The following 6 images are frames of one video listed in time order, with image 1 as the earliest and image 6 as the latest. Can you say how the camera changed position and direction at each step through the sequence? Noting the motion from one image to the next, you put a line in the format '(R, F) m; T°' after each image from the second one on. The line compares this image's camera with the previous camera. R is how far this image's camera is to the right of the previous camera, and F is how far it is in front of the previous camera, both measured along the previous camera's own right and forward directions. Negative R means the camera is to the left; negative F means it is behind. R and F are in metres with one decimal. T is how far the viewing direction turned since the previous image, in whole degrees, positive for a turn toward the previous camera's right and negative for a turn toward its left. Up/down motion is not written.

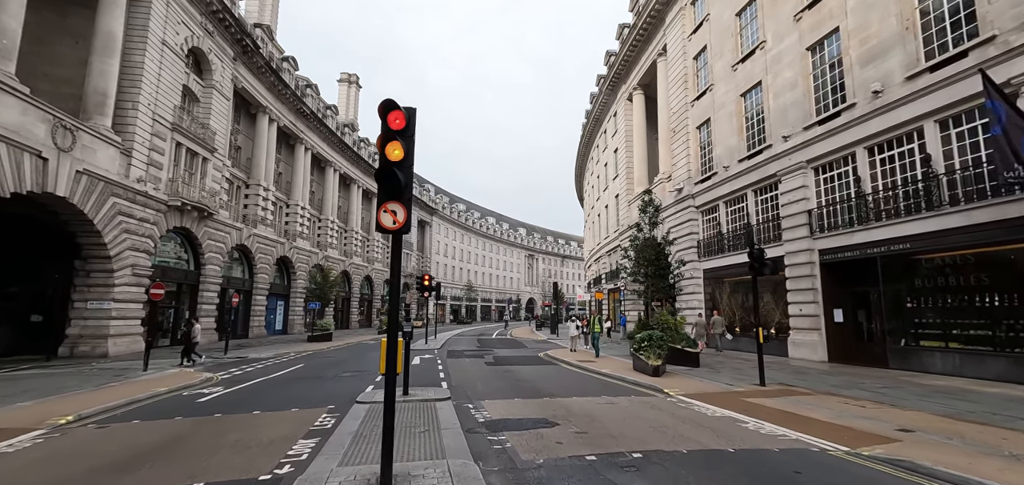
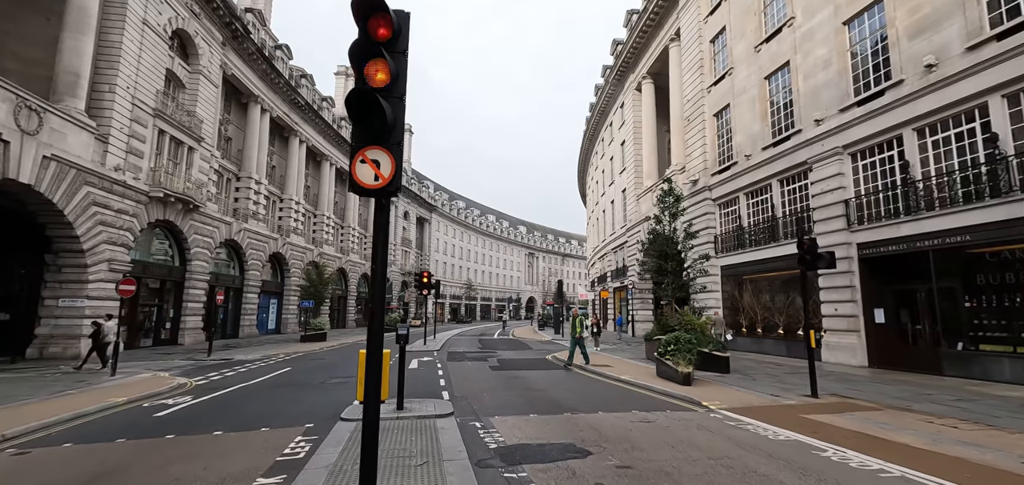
(-0.3, +1.4) m; 0°
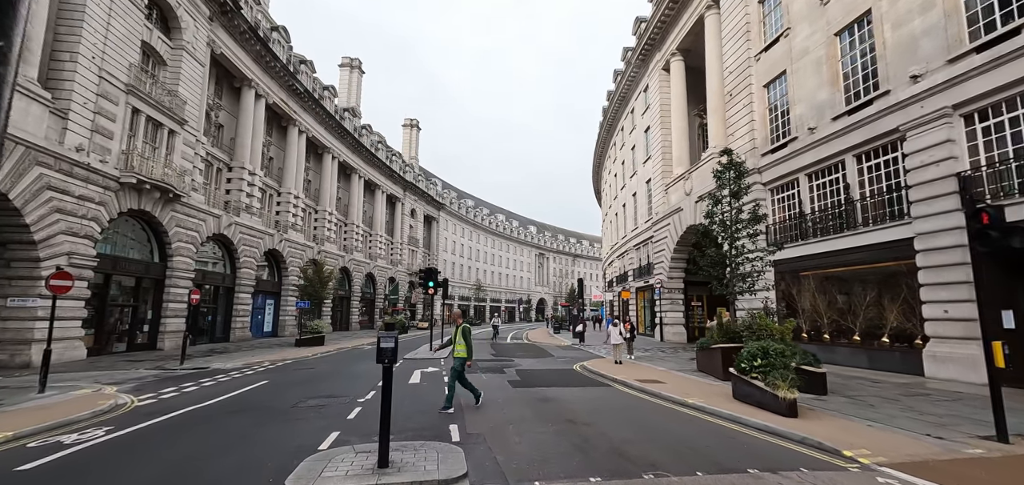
(-0.4, +2.8) m; -1°
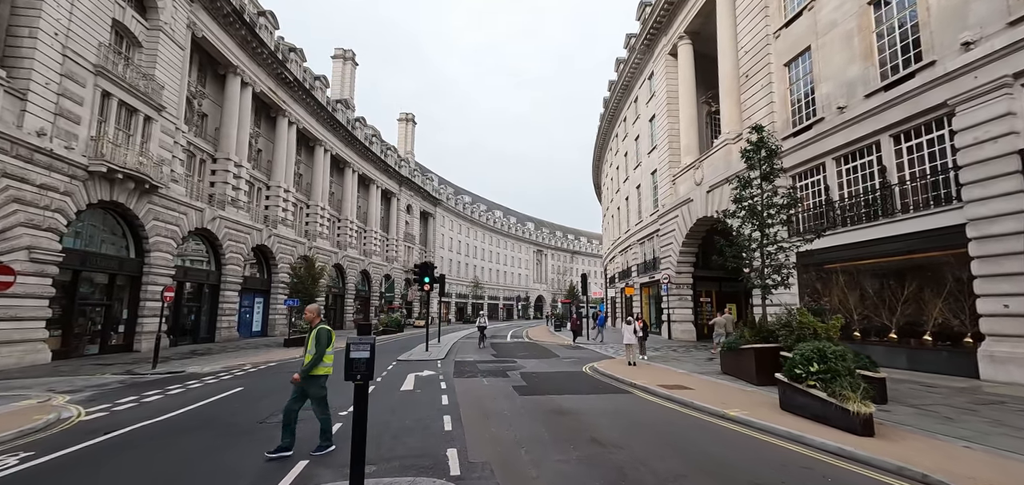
(-0.2, +1.4) m; 0°
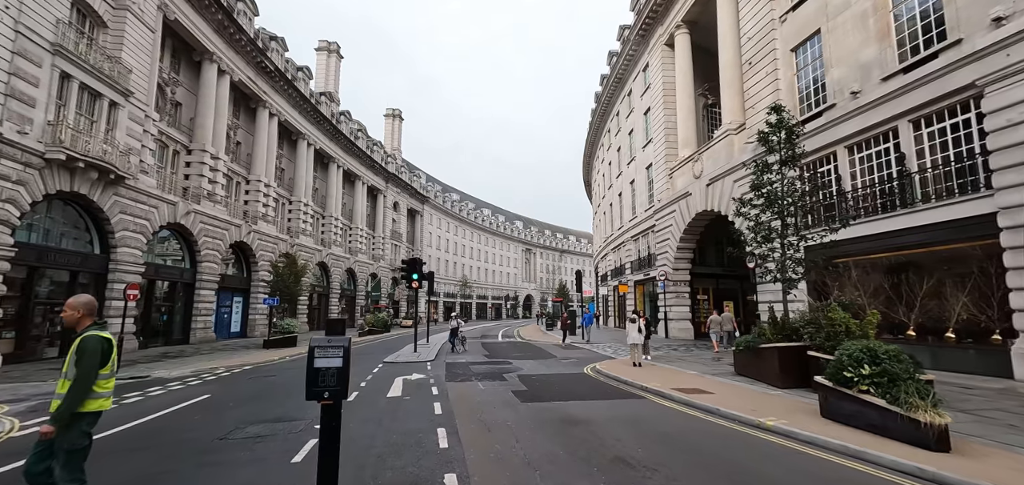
(-0.2, +1.0) m; +2°
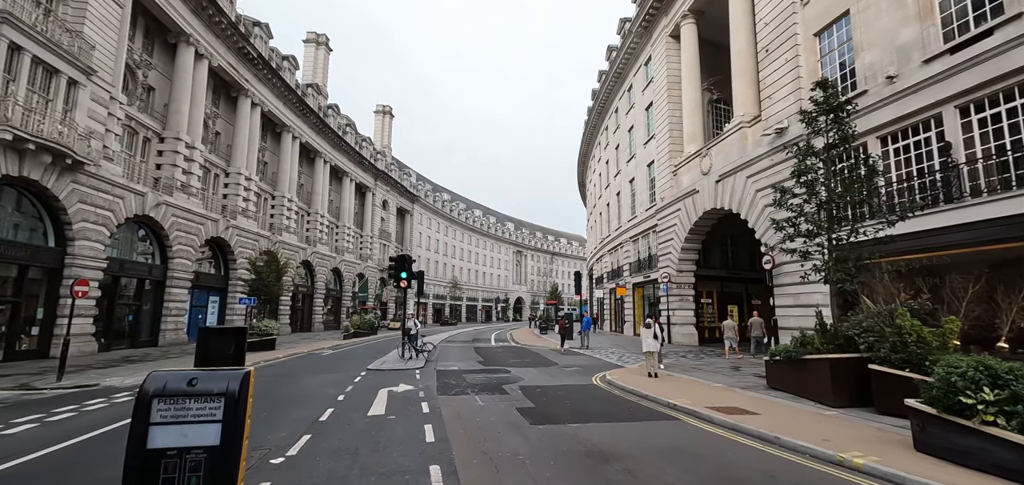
(-0.3, +1.5) m; +1°
